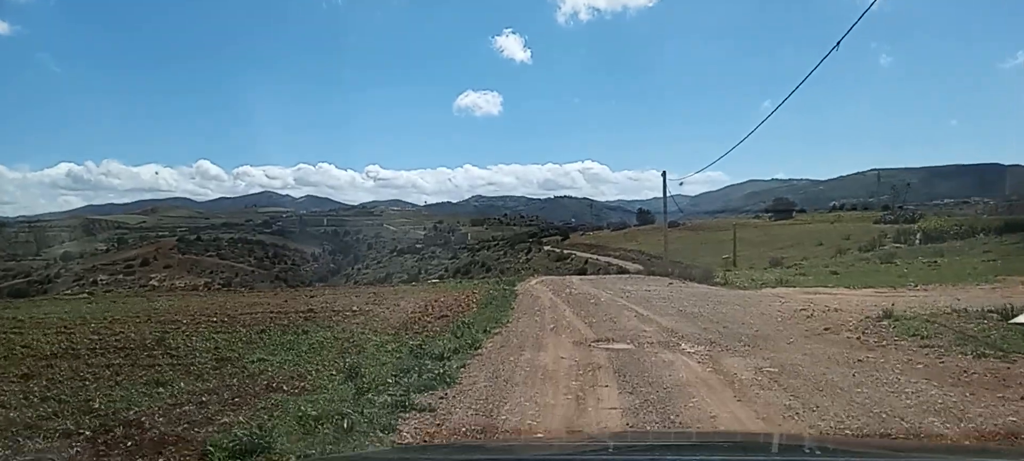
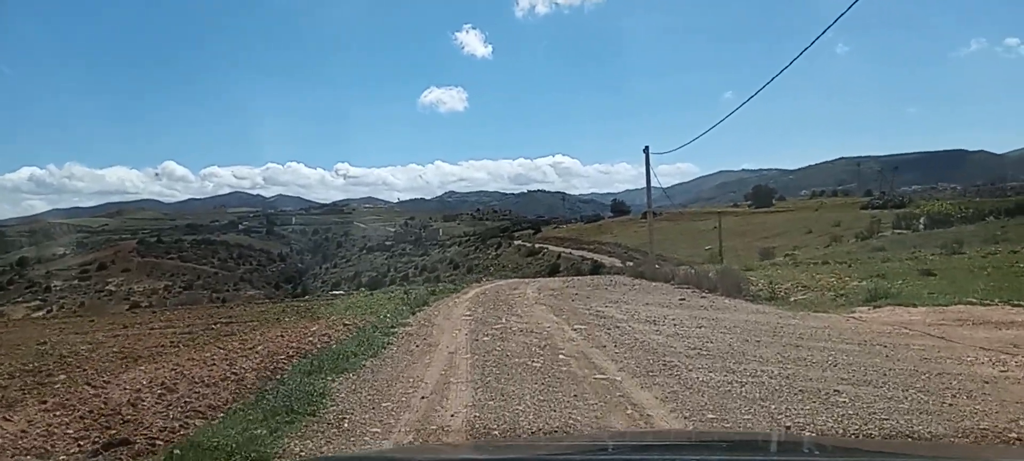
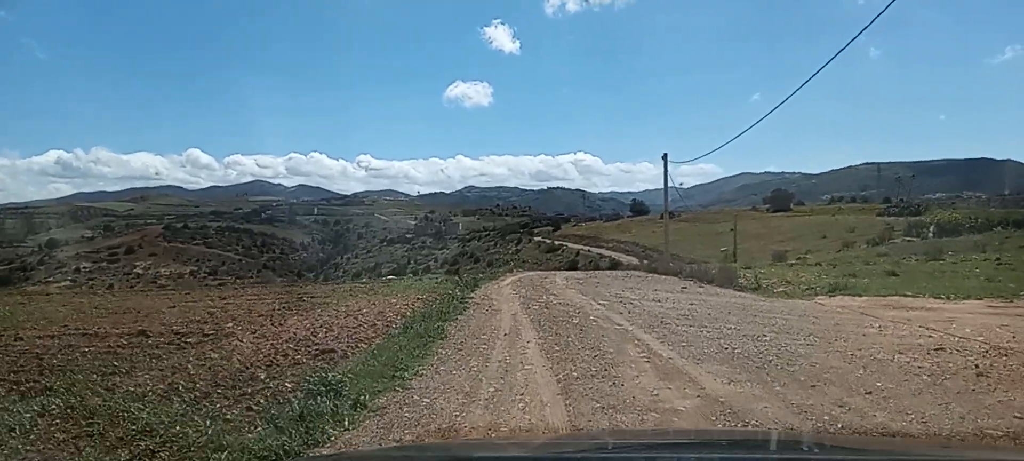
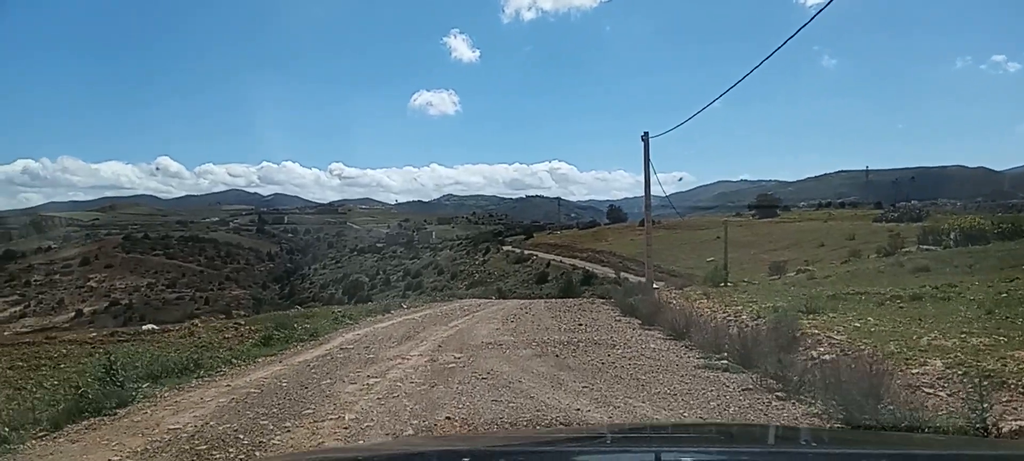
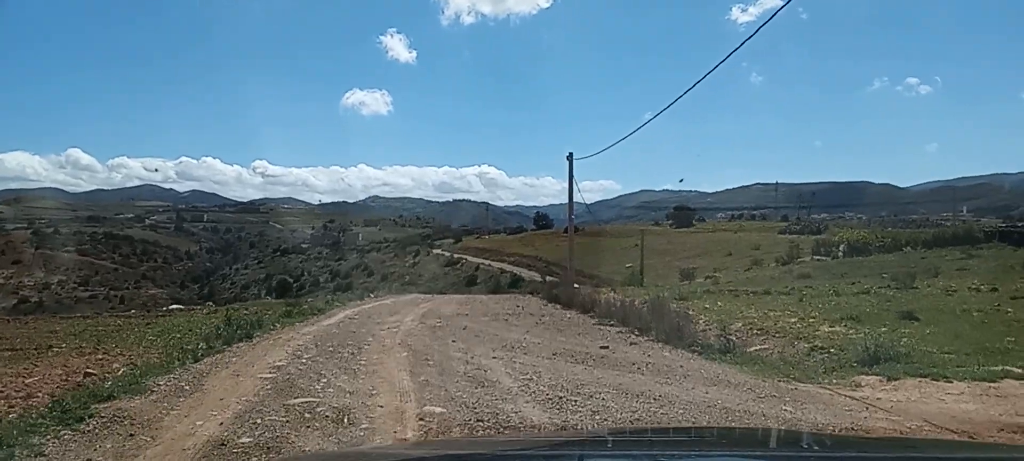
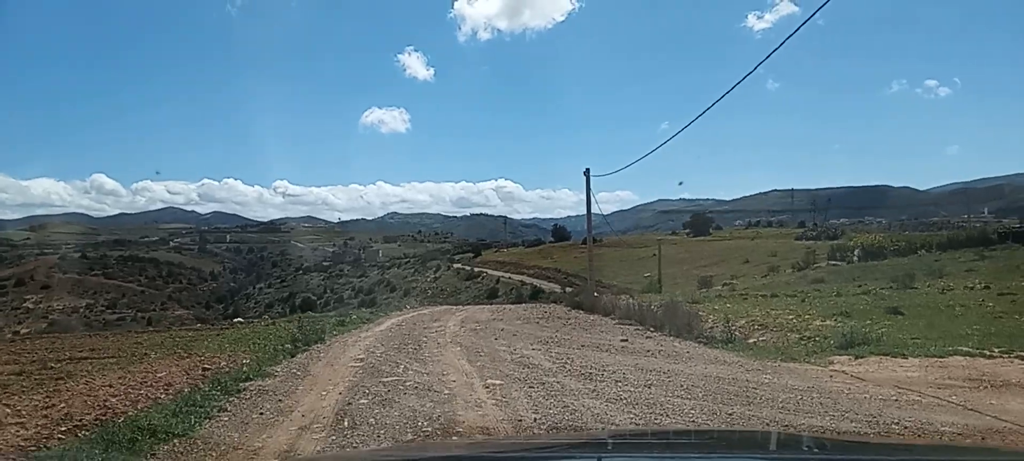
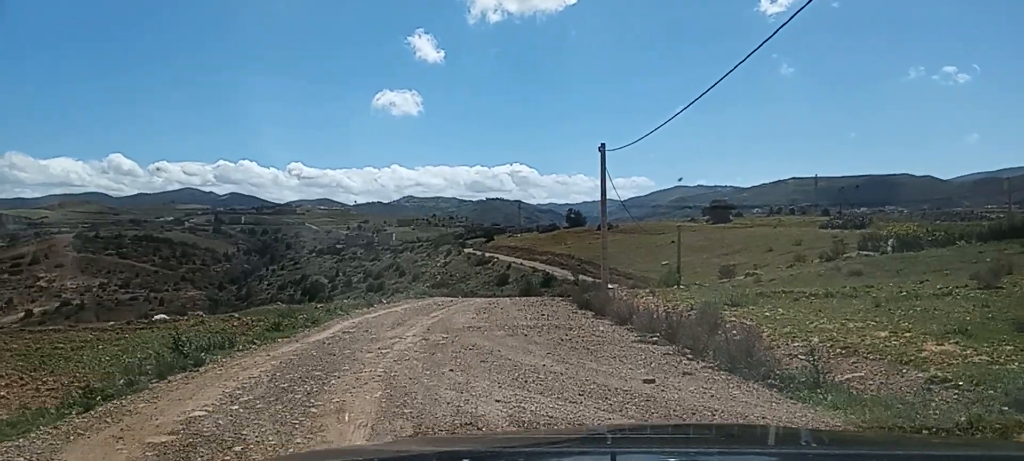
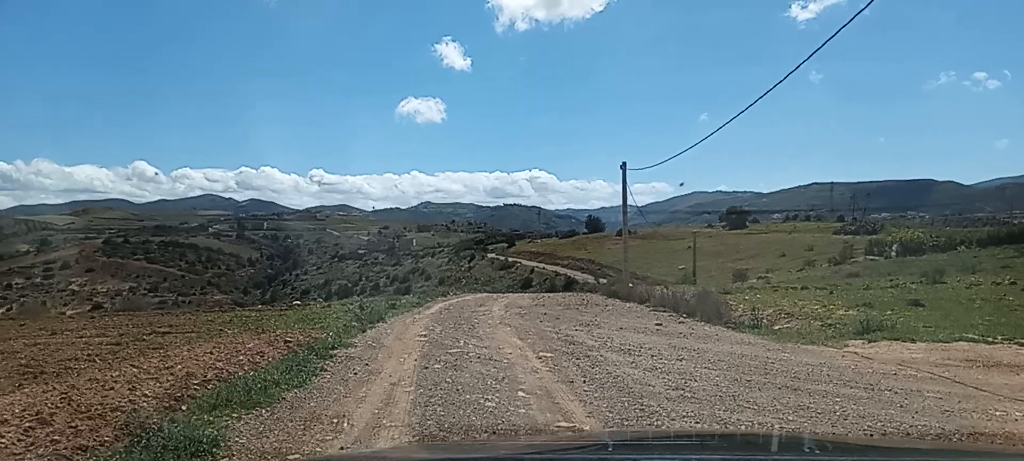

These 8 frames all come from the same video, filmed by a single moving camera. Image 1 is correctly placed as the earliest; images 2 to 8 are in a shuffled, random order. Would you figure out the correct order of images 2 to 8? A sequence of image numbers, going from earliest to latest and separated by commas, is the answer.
3, 2, 8, 6, 5, 7, 4
